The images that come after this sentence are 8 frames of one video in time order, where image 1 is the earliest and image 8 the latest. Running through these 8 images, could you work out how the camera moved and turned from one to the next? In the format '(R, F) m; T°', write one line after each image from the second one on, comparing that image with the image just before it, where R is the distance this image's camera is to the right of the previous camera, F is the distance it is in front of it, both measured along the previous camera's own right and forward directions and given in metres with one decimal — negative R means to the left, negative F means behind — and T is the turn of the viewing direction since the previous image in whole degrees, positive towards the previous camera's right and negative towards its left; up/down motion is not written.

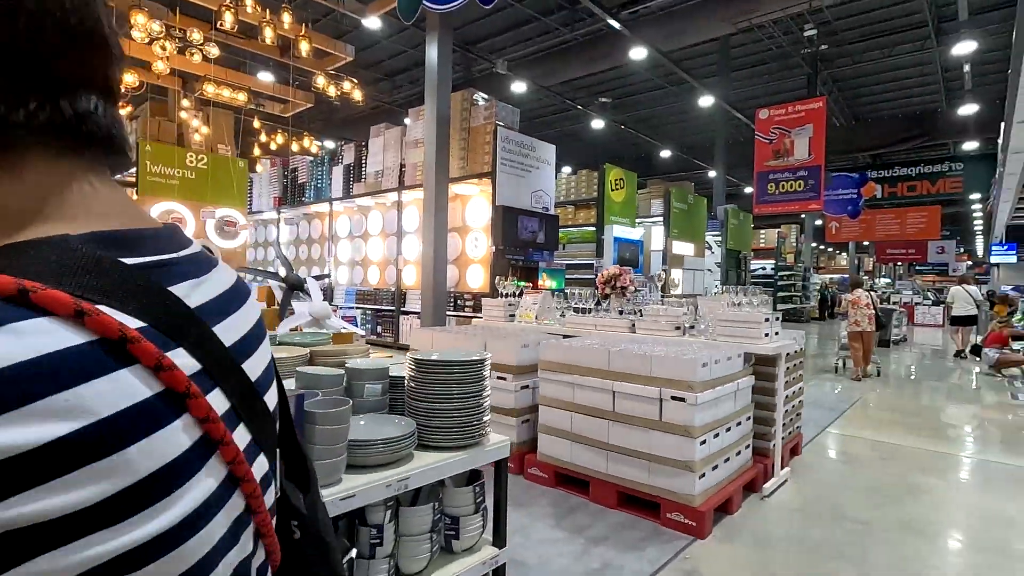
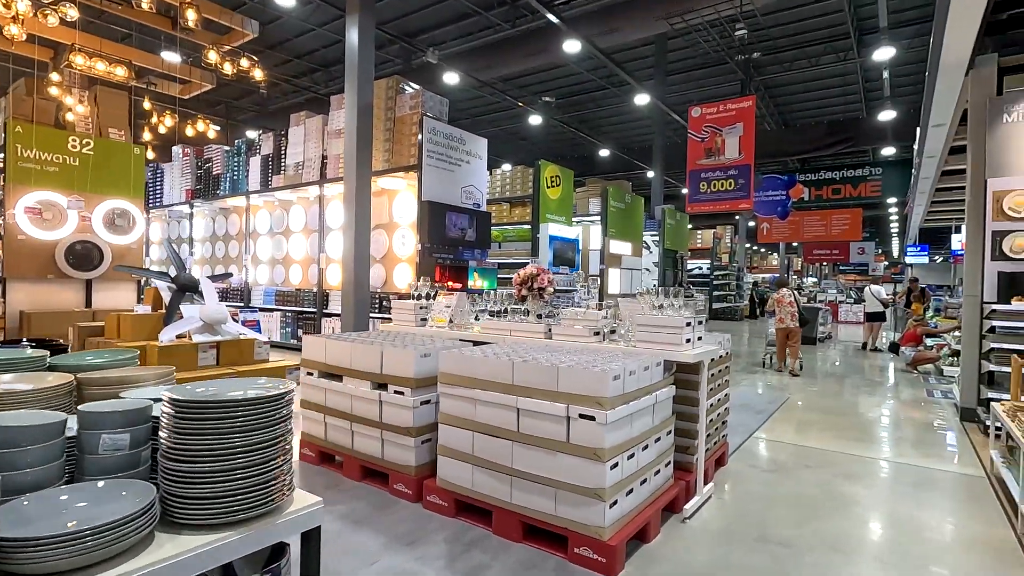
(+0.2, +0.3) m; +6°
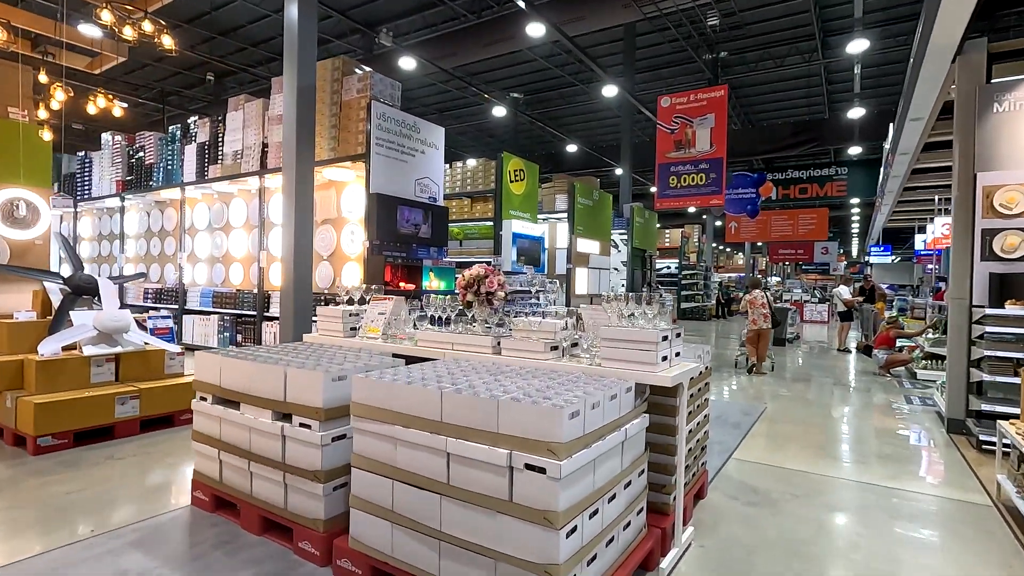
(+0.1, +0.5) m; +3°
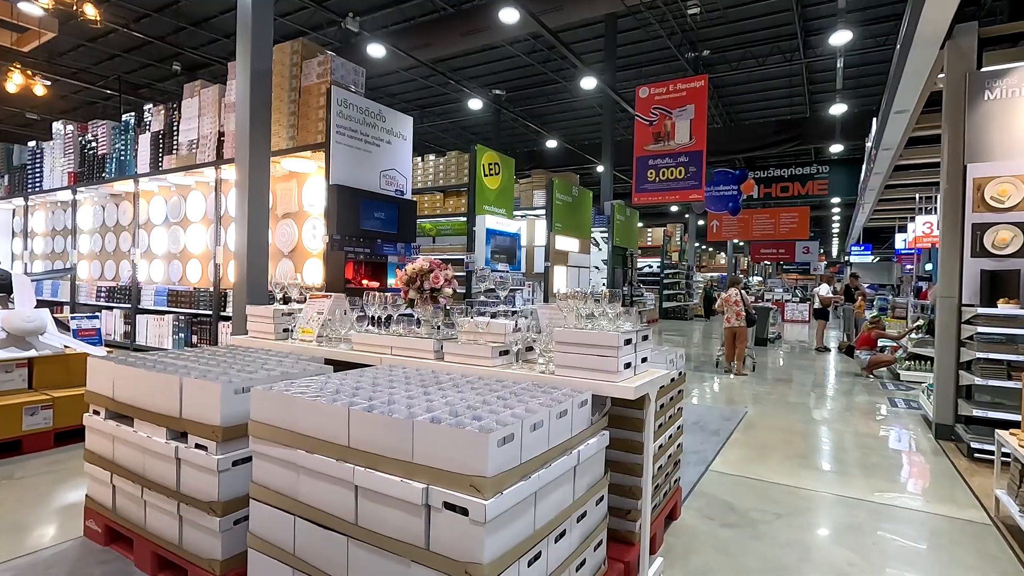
(+0.2, +0.3) m; +2°
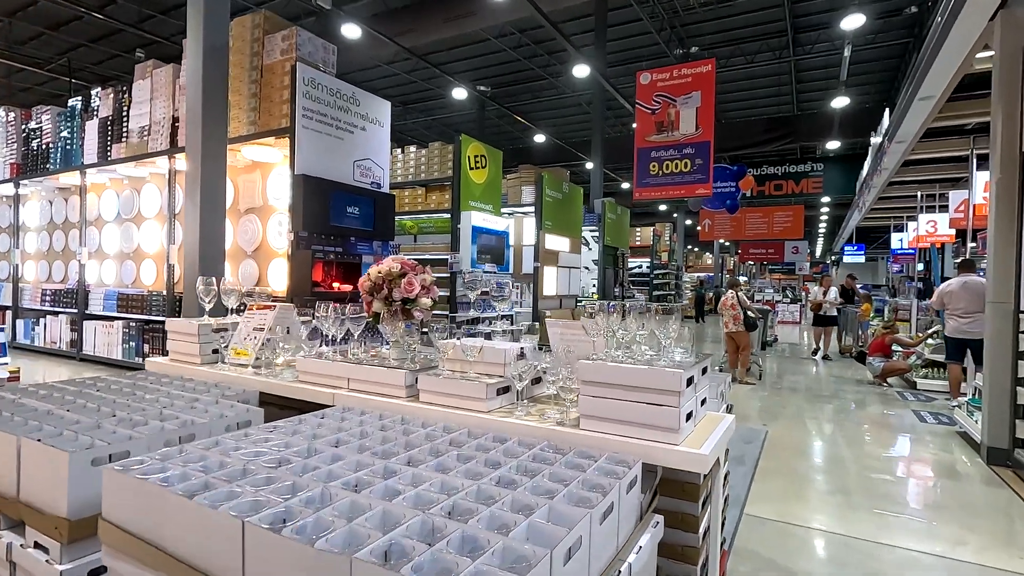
(0.0, +0.6) m; +2°
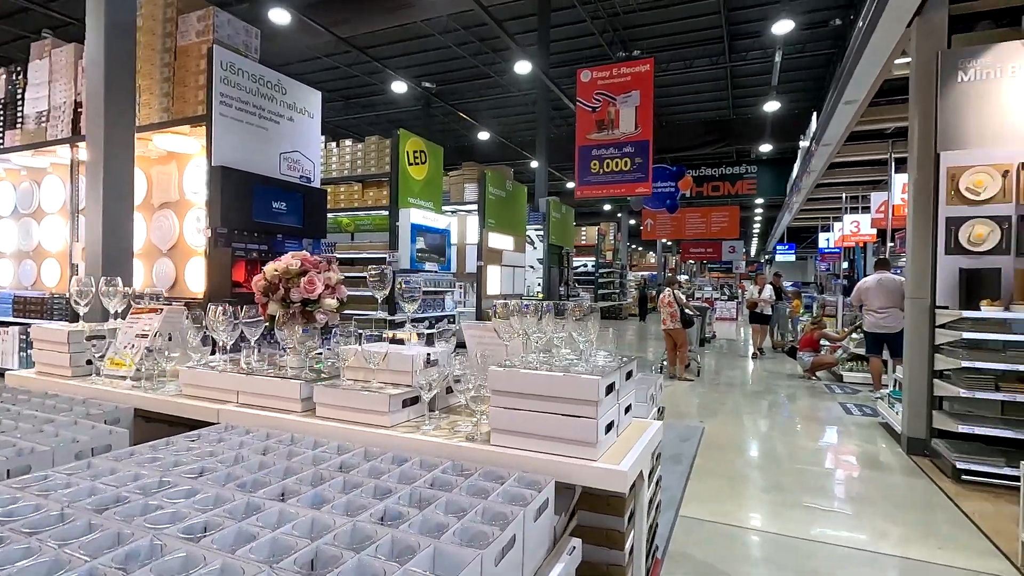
(+0.1, +0.1) m; +5°
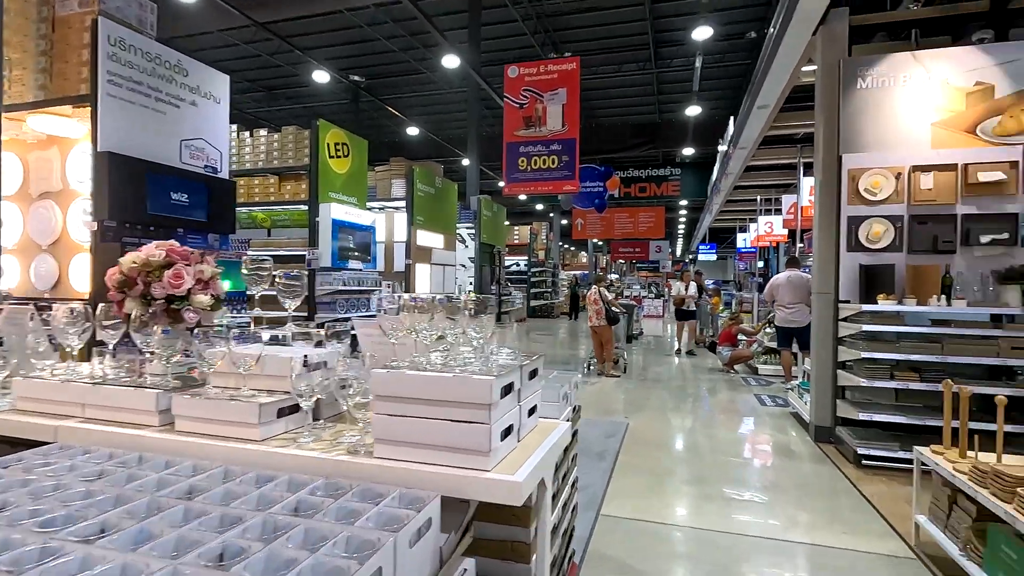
(+0.1, +0.1) m; +7°
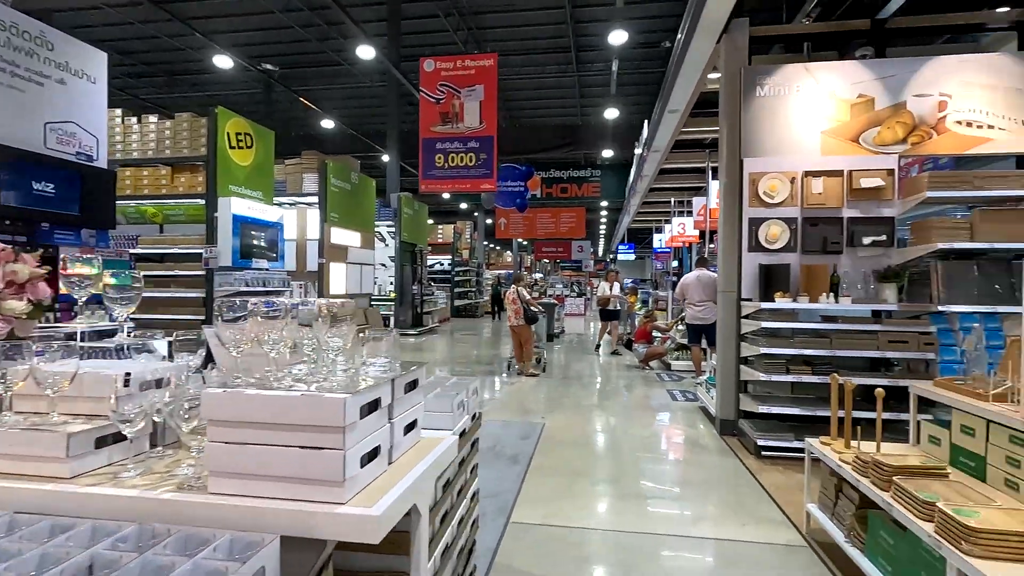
(+0.1, +0.1) m; +8°
